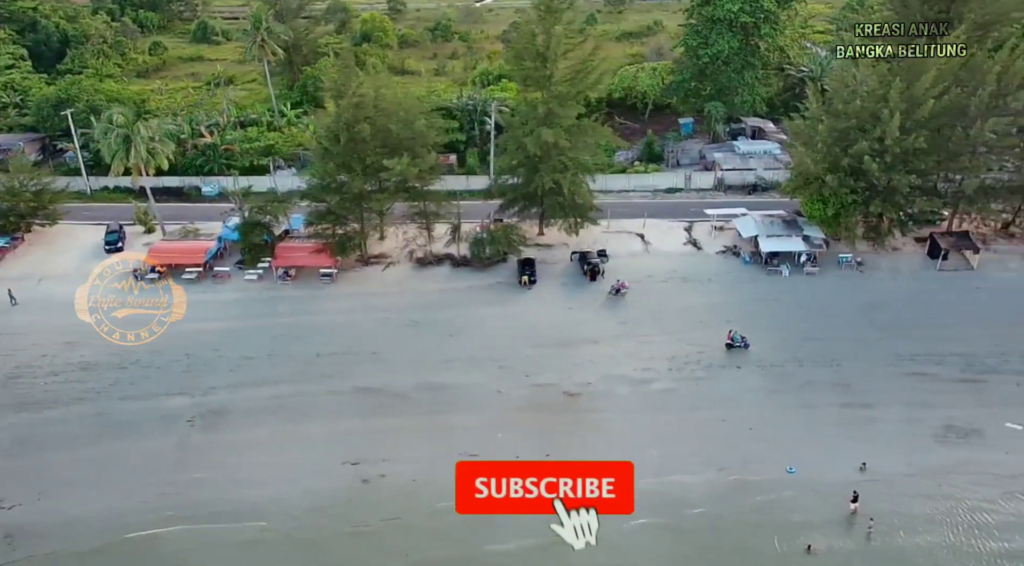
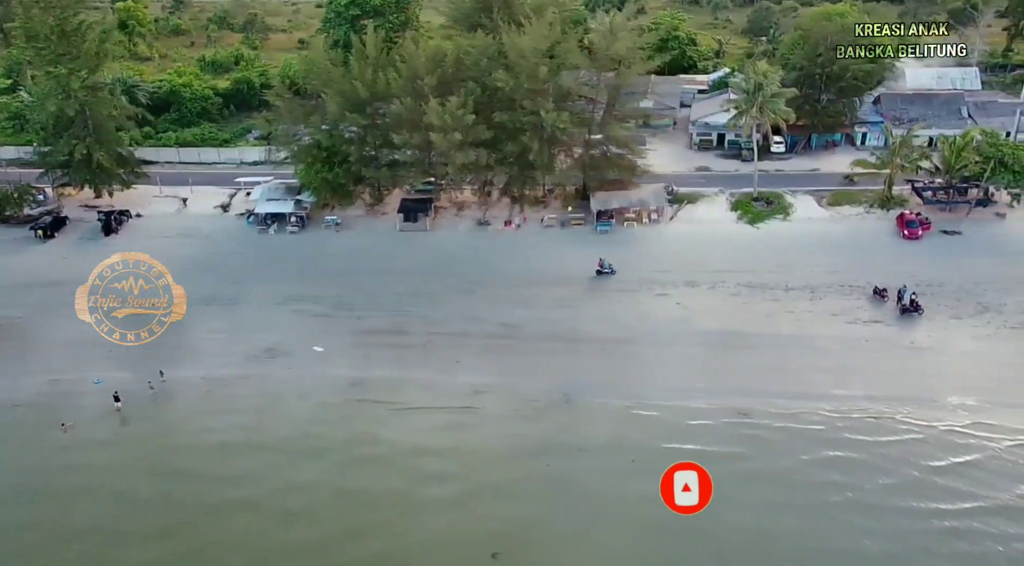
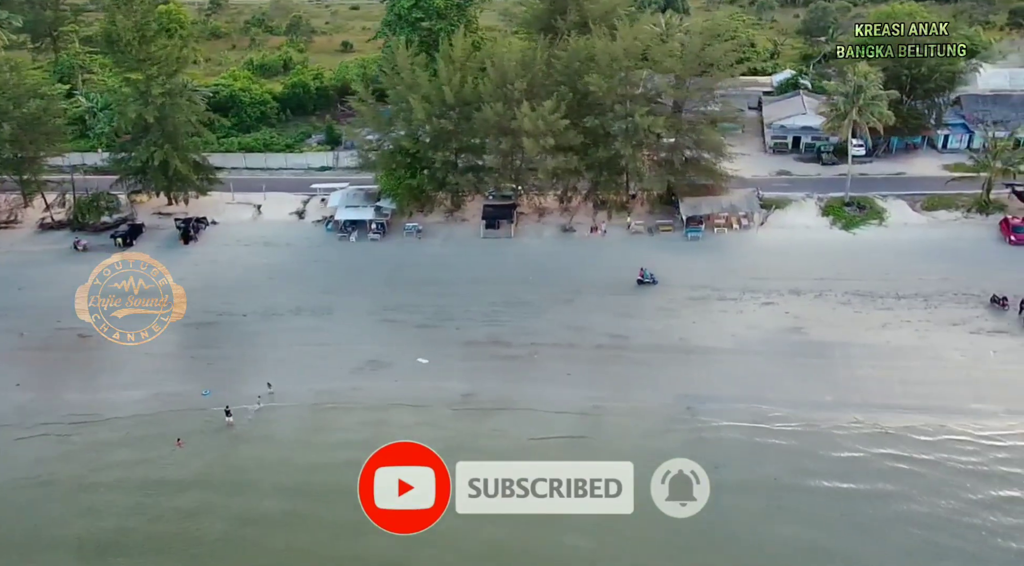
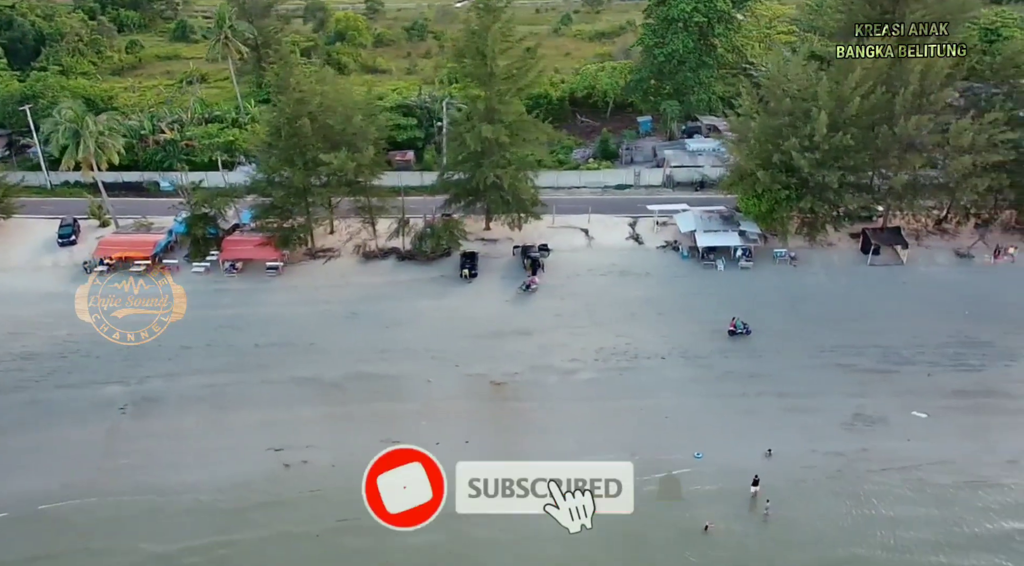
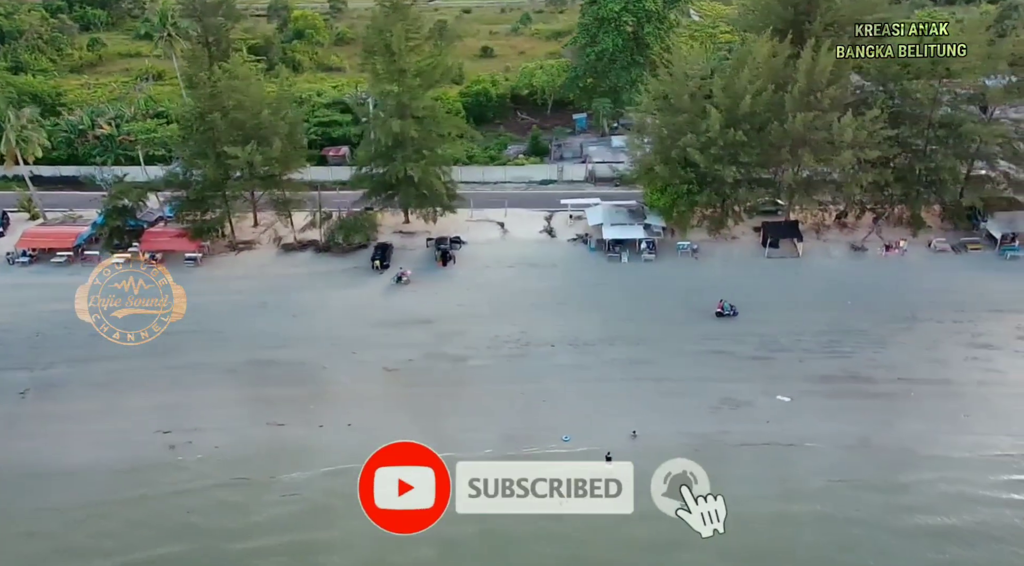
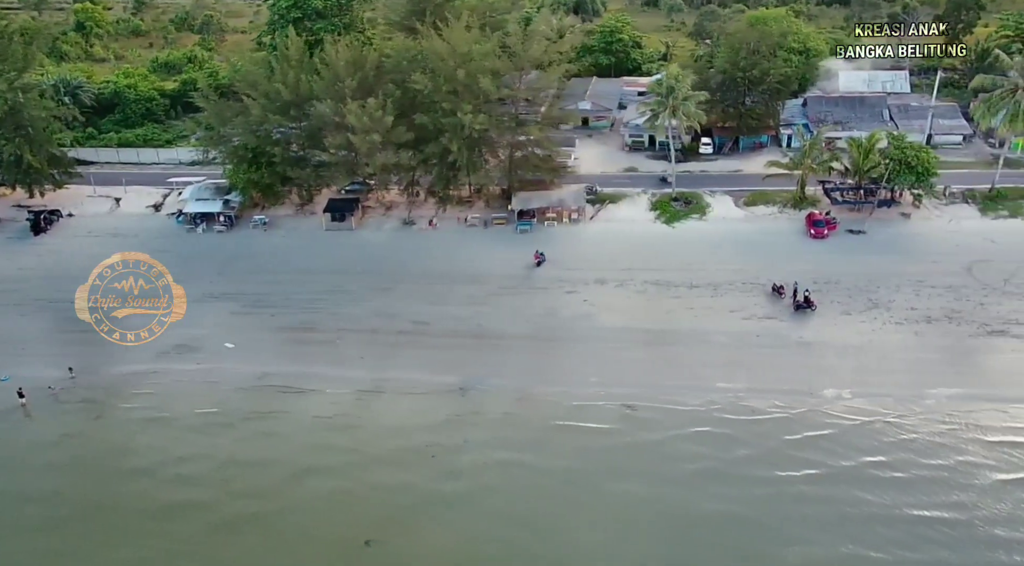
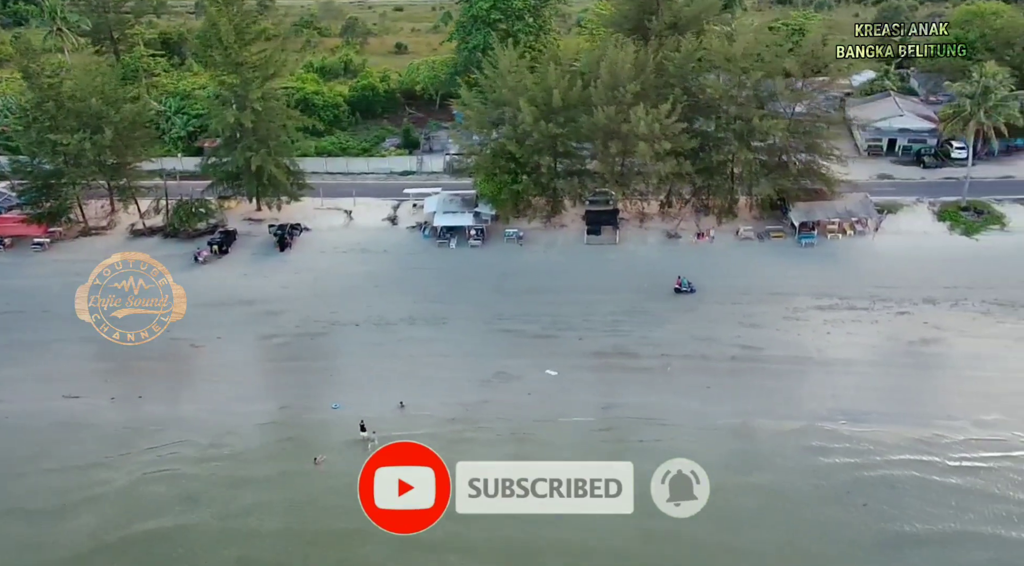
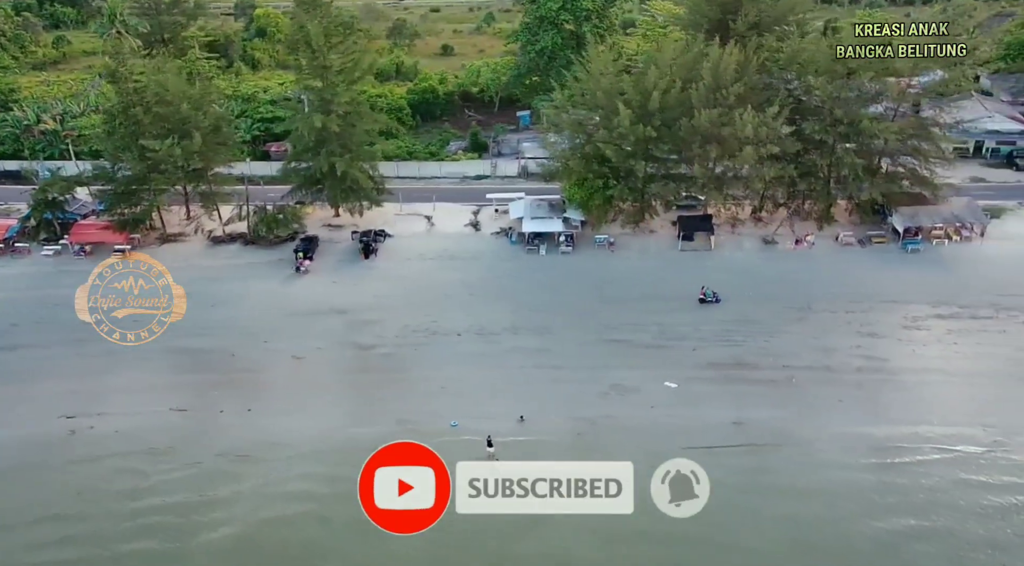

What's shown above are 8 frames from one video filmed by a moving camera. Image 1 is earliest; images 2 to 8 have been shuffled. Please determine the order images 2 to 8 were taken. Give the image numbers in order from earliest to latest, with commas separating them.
4, 5, 8, 7, 3, 2, 6
